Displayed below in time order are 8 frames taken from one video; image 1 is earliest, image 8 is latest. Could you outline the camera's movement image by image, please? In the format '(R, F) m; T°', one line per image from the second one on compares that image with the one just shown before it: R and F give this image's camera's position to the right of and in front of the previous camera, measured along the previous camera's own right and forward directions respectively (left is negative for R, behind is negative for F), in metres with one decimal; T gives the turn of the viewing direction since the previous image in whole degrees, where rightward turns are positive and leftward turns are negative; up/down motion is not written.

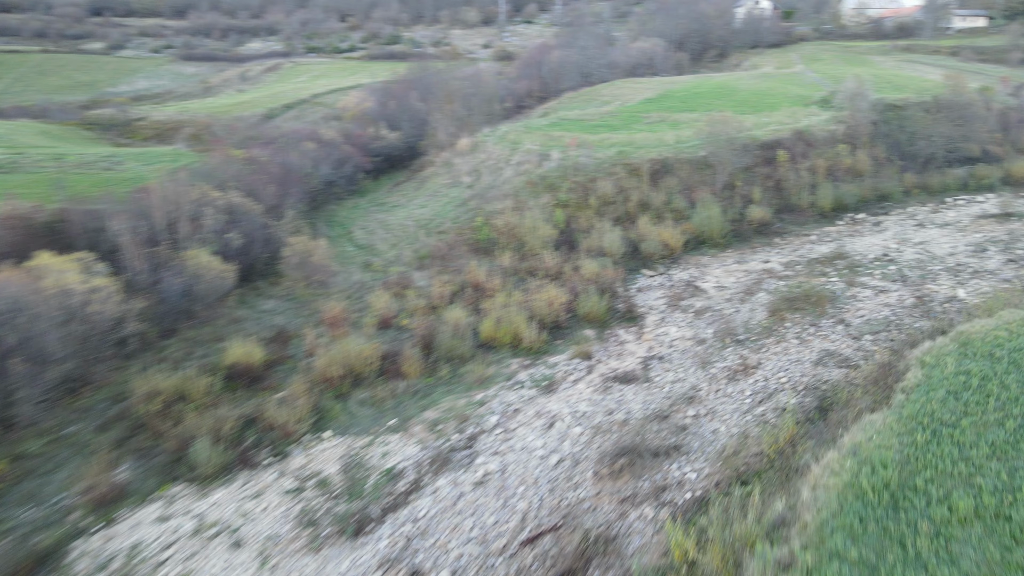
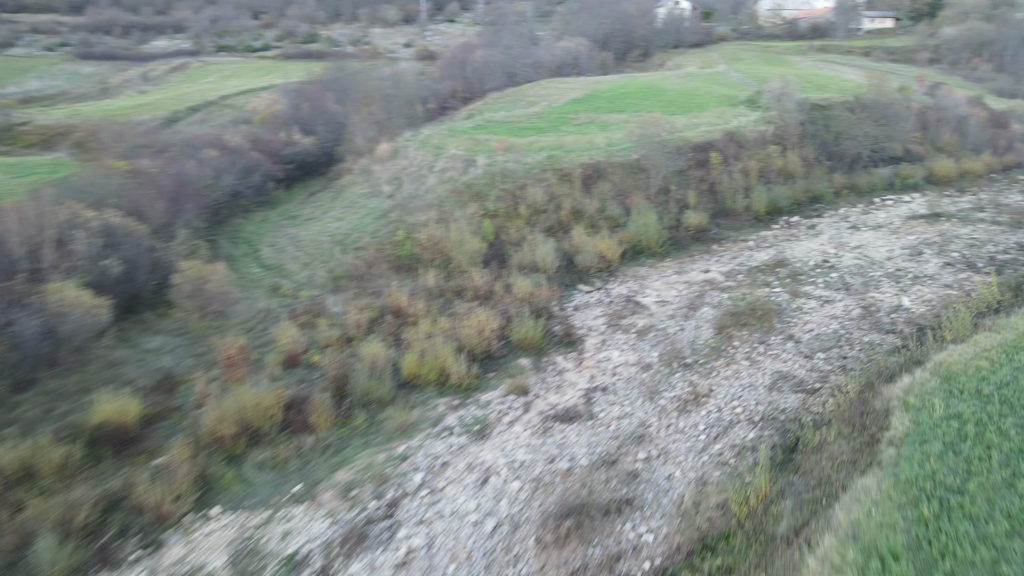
(+0.1, +1.4) m; +5°
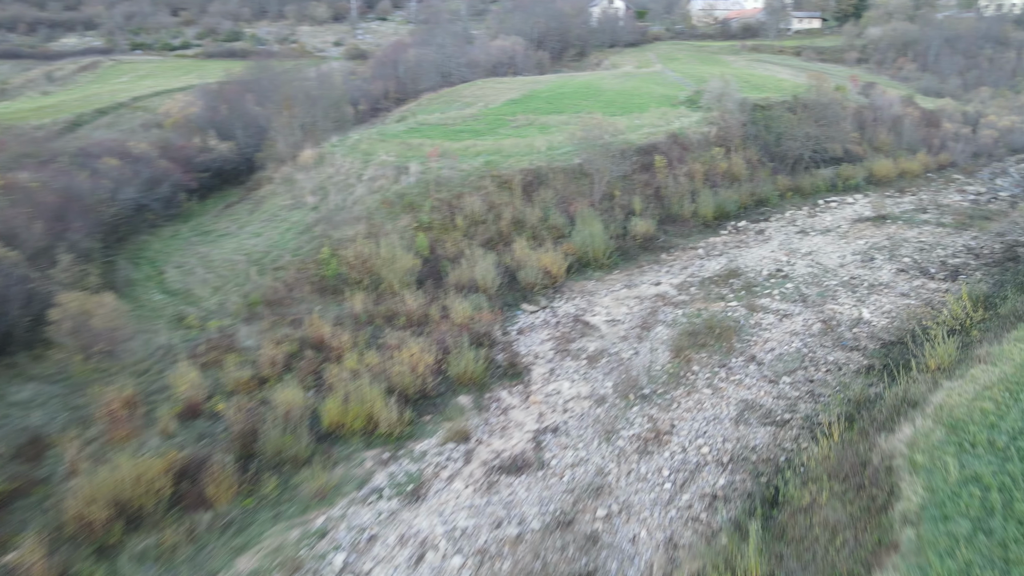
(+0.1, +1.4) m; +5°
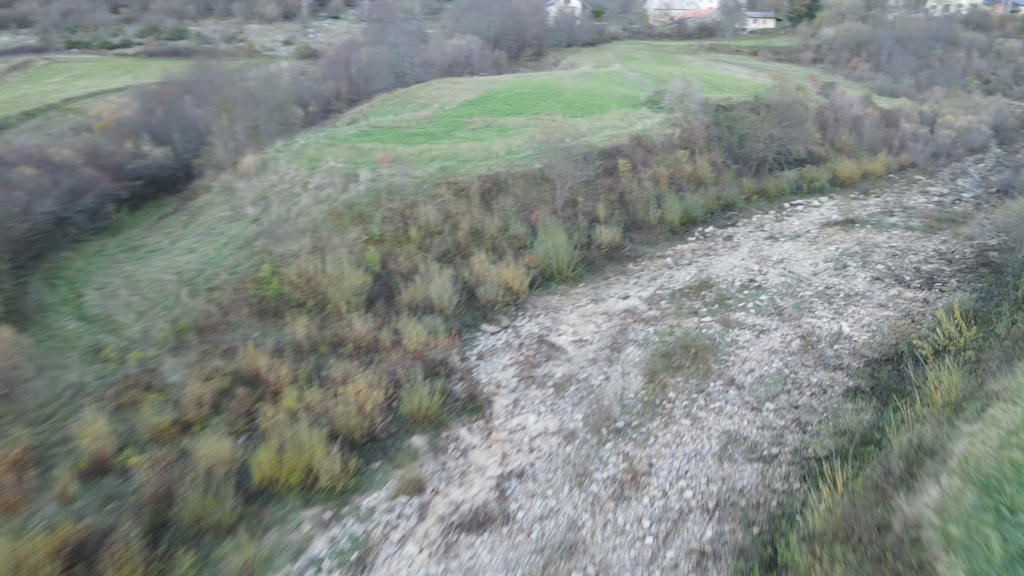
(0.0, +1.2) m; +3°
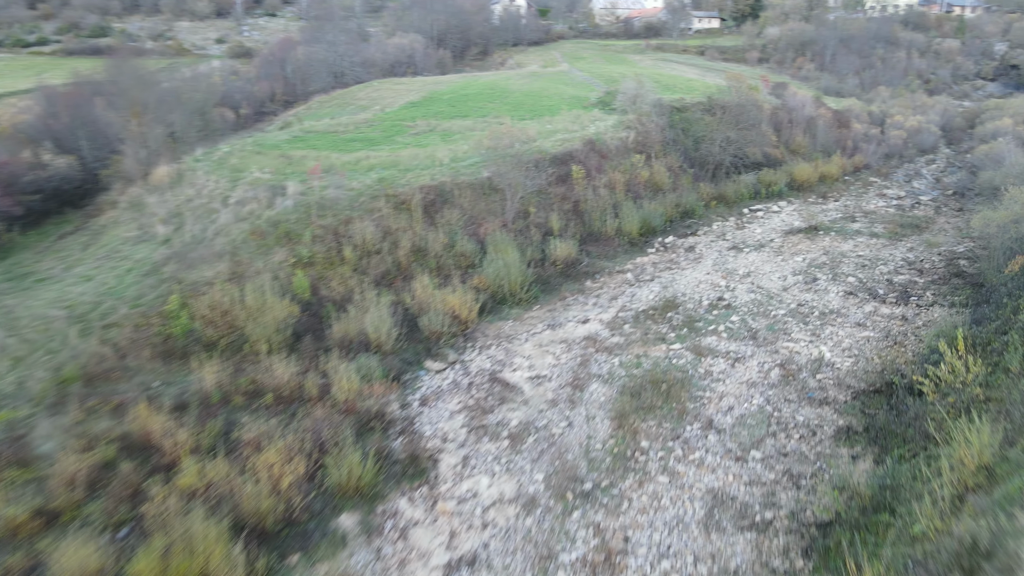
(+0.1, +1.6) m; +4°
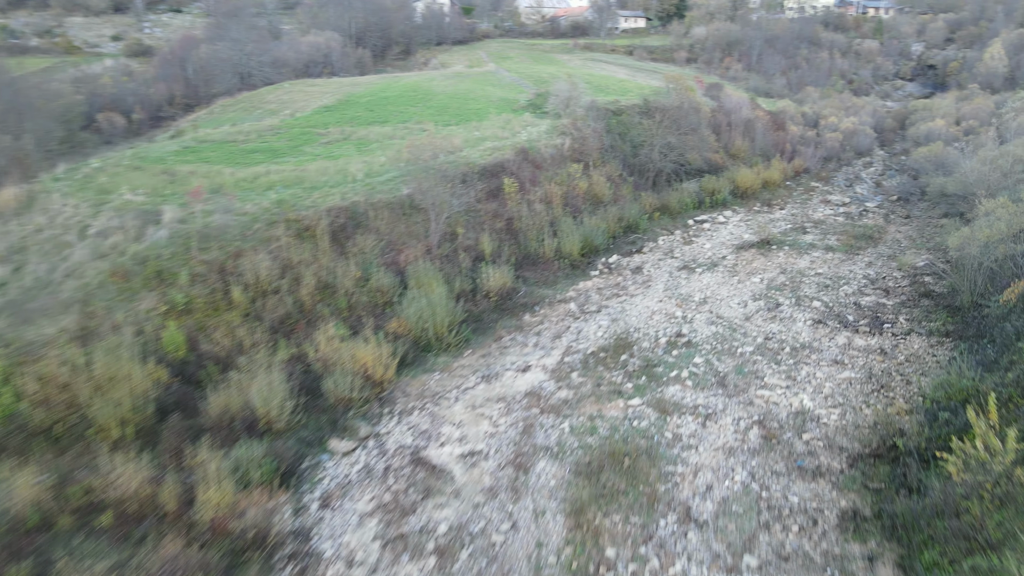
(+0.1, +2.3) m; +5°
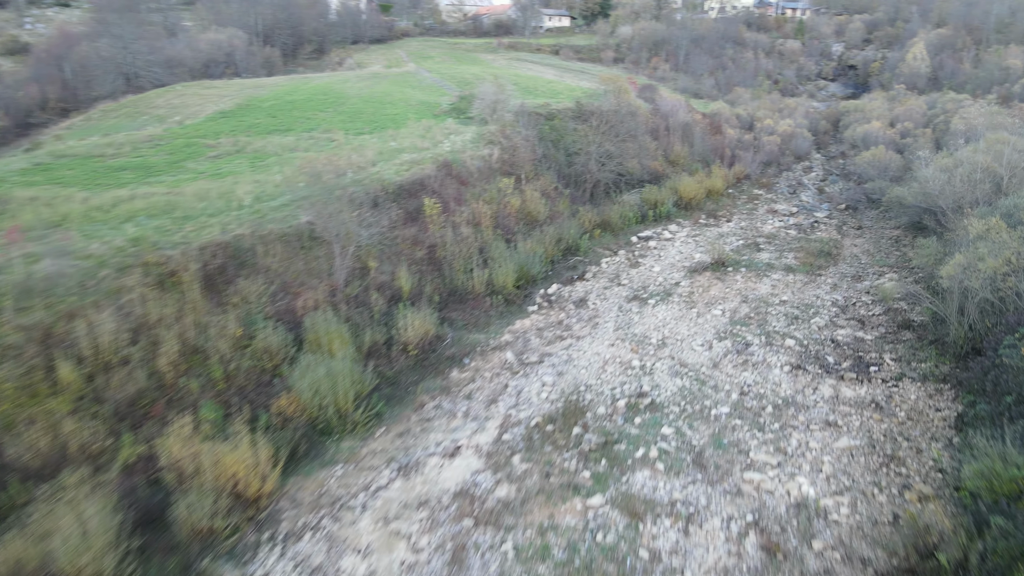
(+0.1, +2.6) m; +5°
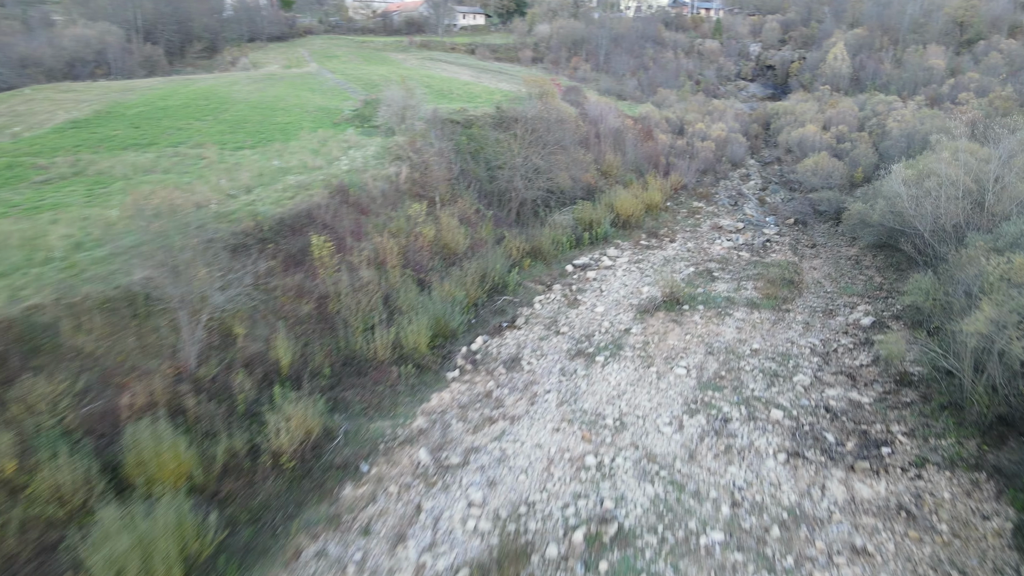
(+0.2, +3.1) m; +6°
